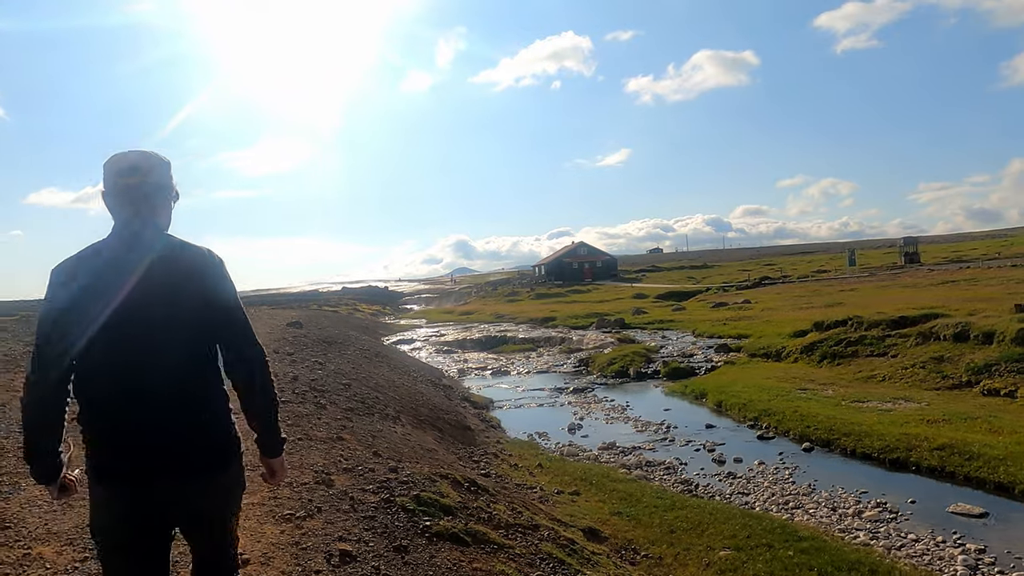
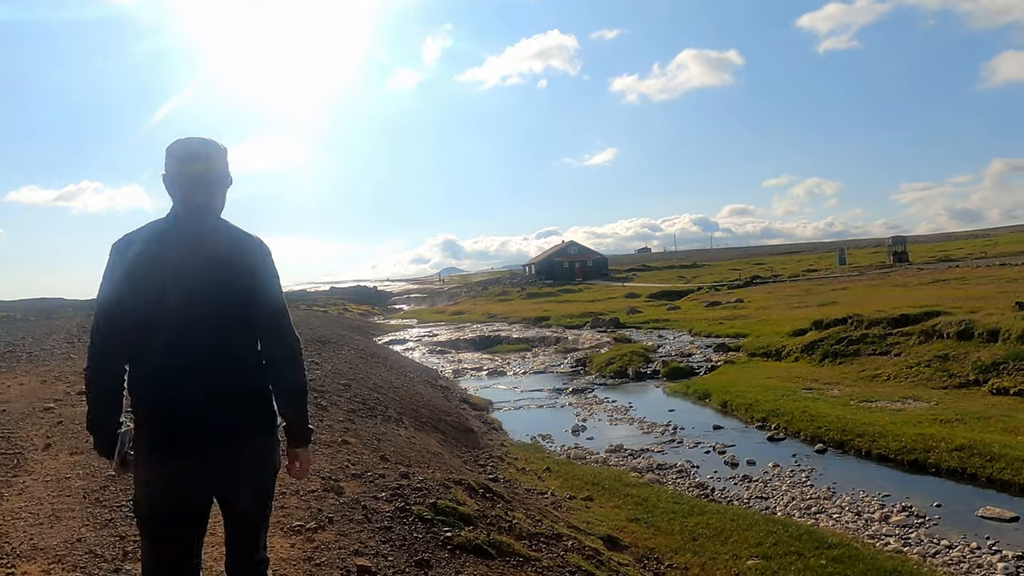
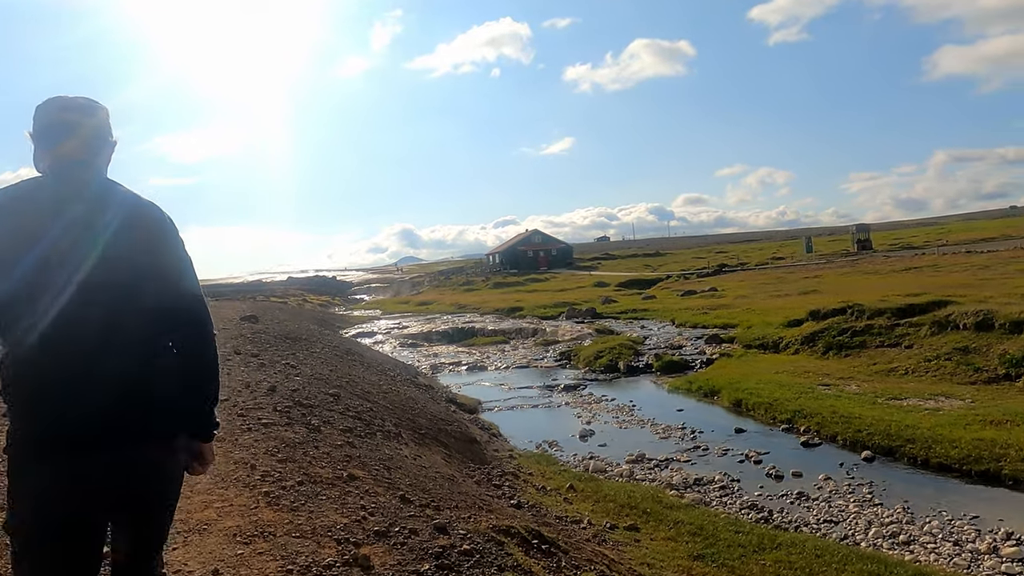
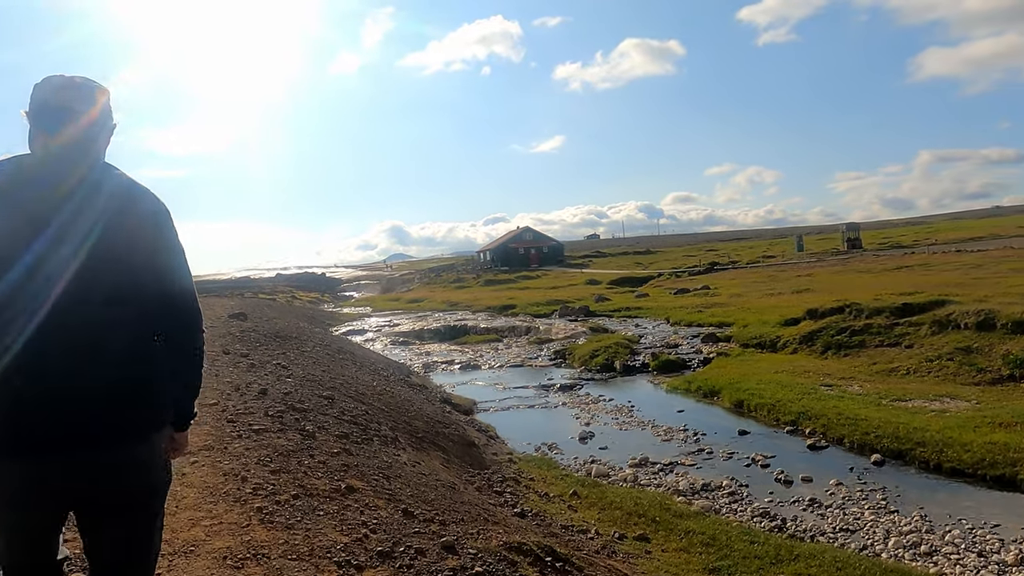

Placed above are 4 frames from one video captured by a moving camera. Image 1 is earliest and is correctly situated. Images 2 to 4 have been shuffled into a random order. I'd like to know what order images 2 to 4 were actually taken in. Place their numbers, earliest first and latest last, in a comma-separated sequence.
2, 3, 4
